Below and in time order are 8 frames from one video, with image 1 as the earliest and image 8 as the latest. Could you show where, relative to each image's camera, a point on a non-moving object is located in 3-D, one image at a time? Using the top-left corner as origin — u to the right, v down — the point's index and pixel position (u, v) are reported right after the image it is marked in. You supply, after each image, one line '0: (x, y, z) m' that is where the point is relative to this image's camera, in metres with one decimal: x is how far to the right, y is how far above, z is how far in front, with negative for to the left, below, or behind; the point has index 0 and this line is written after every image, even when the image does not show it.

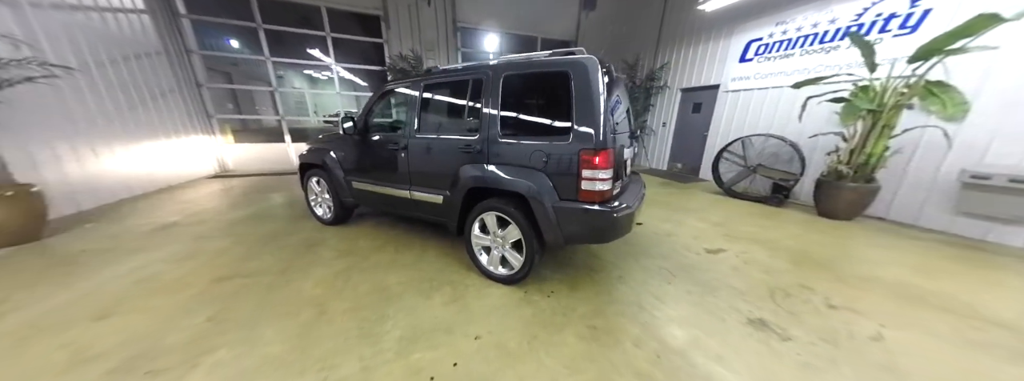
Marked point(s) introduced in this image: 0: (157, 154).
0: (-5.5, +0.6, +4.2) m
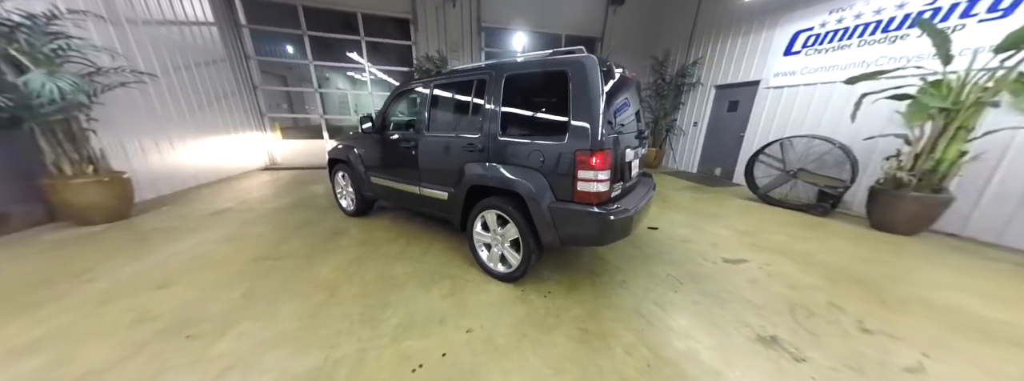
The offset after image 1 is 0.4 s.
0: (-5.2, +0.8, +4.8) m
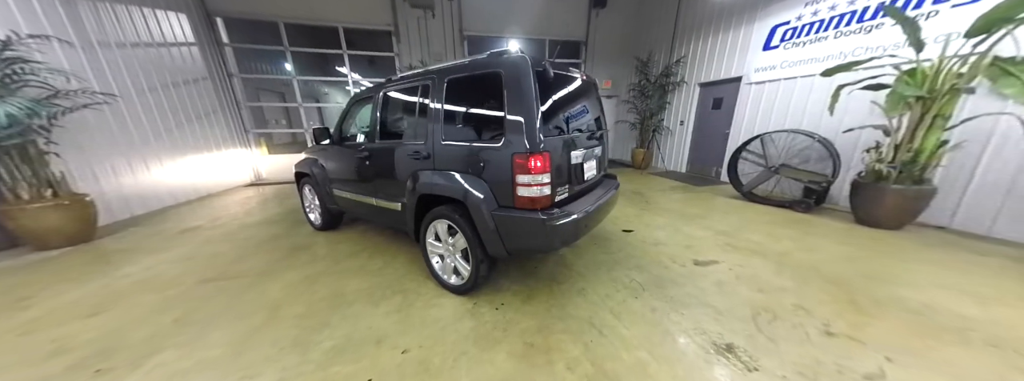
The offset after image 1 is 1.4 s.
0: (-5.6, +0.4, +4.8) m
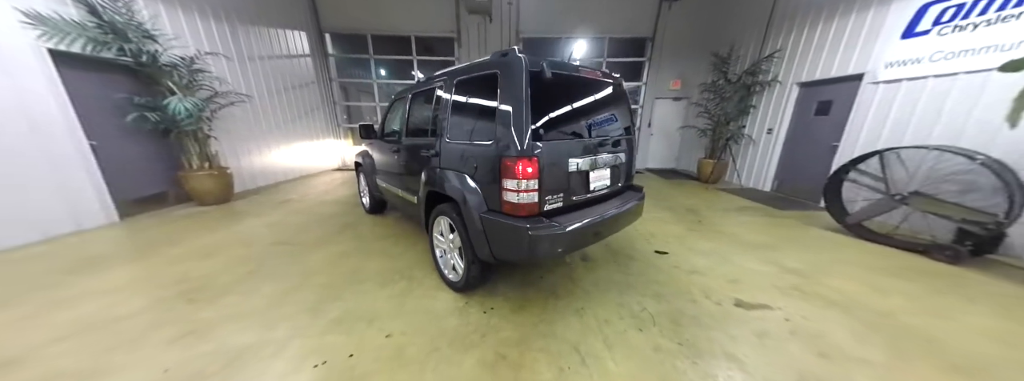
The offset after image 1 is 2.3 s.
0: (-4.6, +0.8, +5.9) m
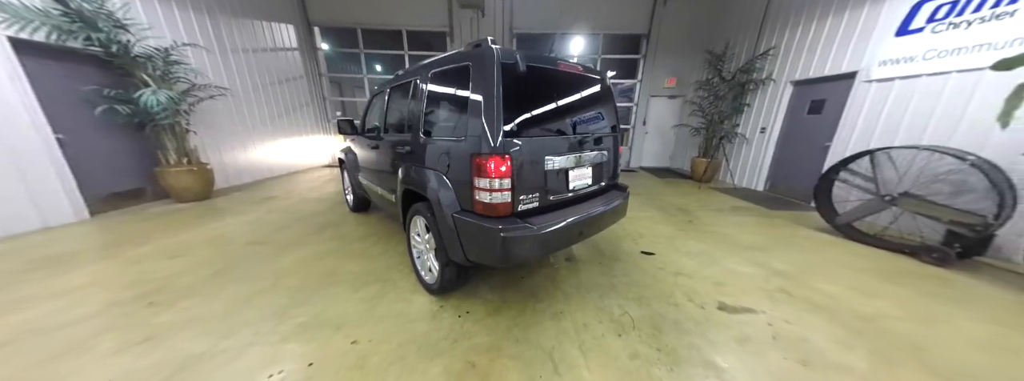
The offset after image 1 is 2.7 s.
0: (-4.8, +0.9, +5.8) m
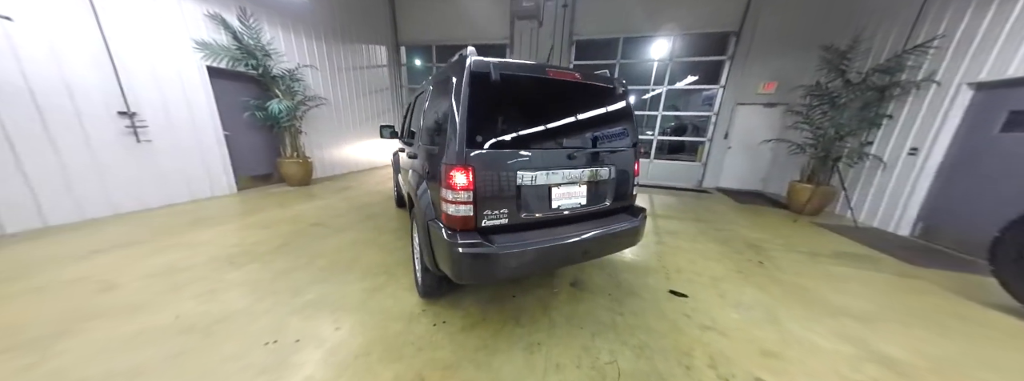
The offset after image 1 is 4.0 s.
0: (-3.5, +1.1, +6.9) m
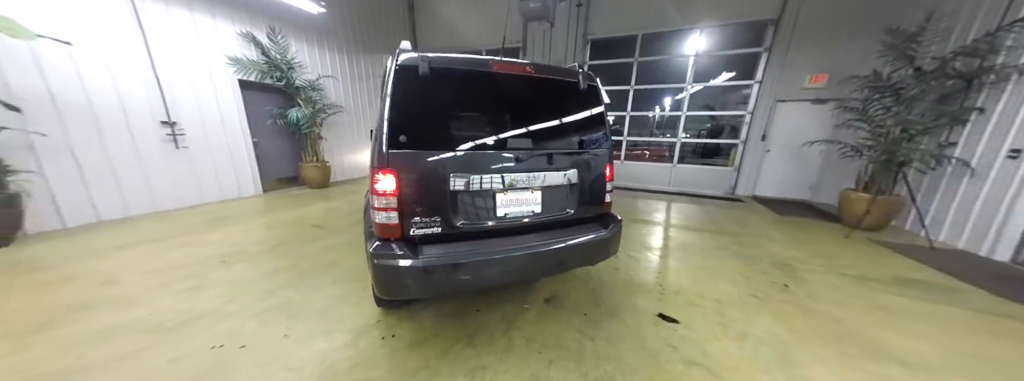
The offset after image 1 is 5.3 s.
0: (-3.1, +1.0, +7.1) m
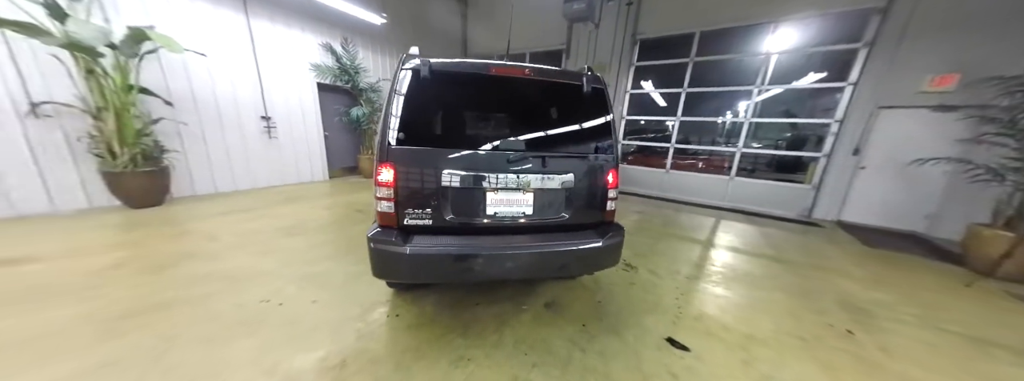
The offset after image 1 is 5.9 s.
0: (-2.0, +1.1, +7.6) m
